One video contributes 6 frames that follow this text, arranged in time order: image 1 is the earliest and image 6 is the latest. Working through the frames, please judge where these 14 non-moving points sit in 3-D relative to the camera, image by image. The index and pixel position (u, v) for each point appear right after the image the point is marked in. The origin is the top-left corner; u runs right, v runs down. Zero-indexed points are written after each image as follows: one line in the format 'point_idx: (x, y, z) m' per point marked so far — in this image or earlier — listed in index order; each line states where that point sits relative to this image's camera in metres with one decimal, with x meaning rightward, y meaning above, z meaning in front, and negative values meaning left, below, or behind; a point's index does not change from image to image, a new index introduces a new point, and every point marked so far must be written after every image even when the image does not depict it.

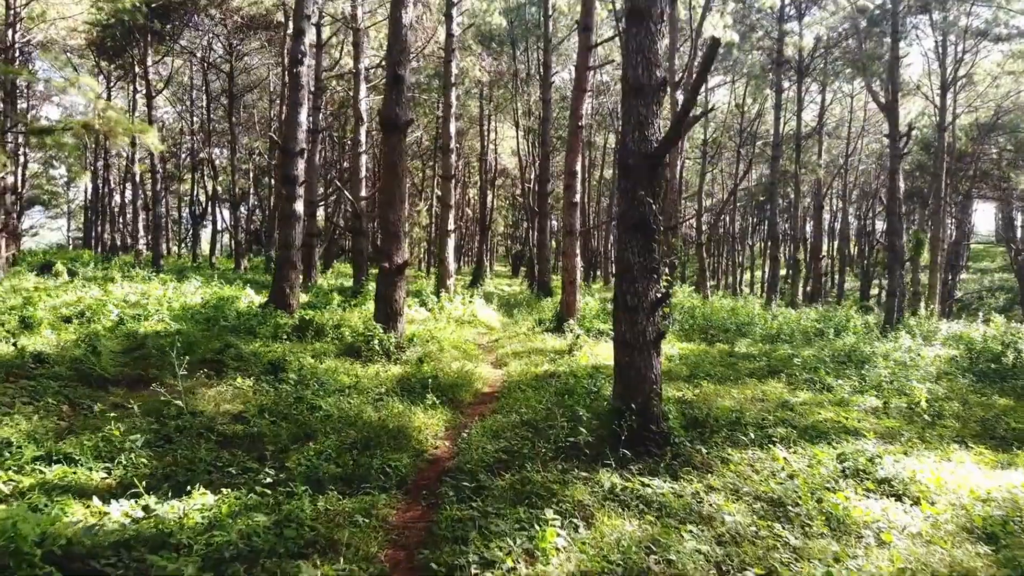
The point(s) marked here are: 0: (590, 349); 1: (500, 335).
0: (+1.0, -0.8, +10.8) m
1: (-0.2, -0.7, +13.2) m
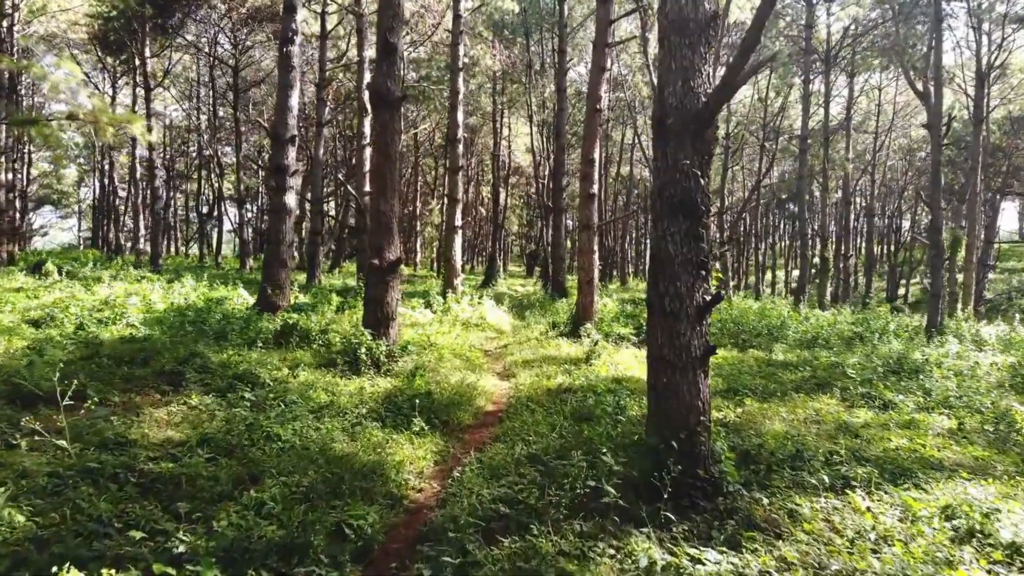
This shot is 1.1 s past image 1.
0: (+1.1, -0.8, +9.5) m
1: (0.0, -0.7, +12.0) m
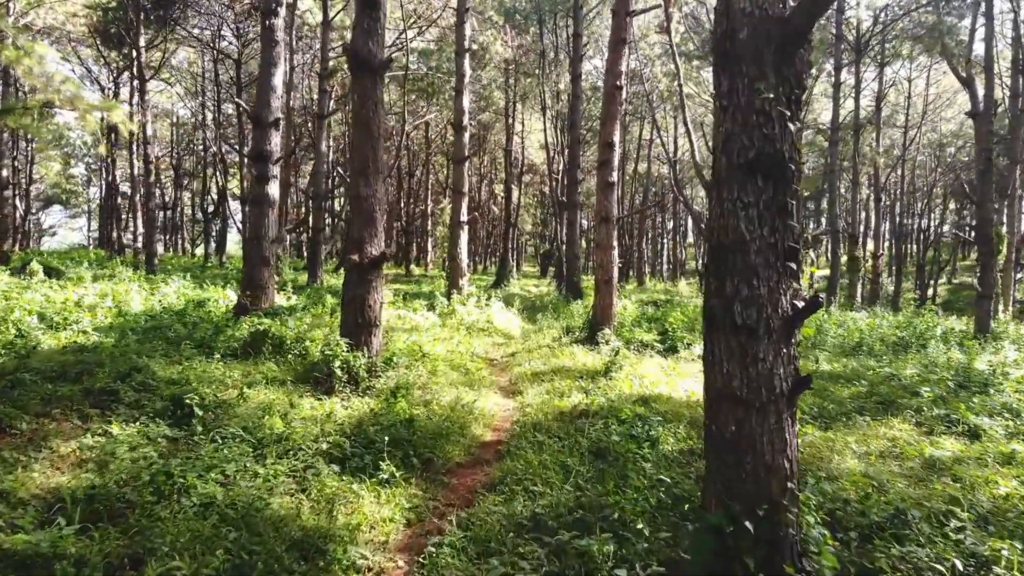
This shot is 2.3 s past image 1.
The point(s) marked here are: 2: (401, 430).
0: (+1.2, -0.8, +8.2) m
1: (+0.1, -0.7, +10.7) m
2: (-0.7, -0.8, +5.0) m
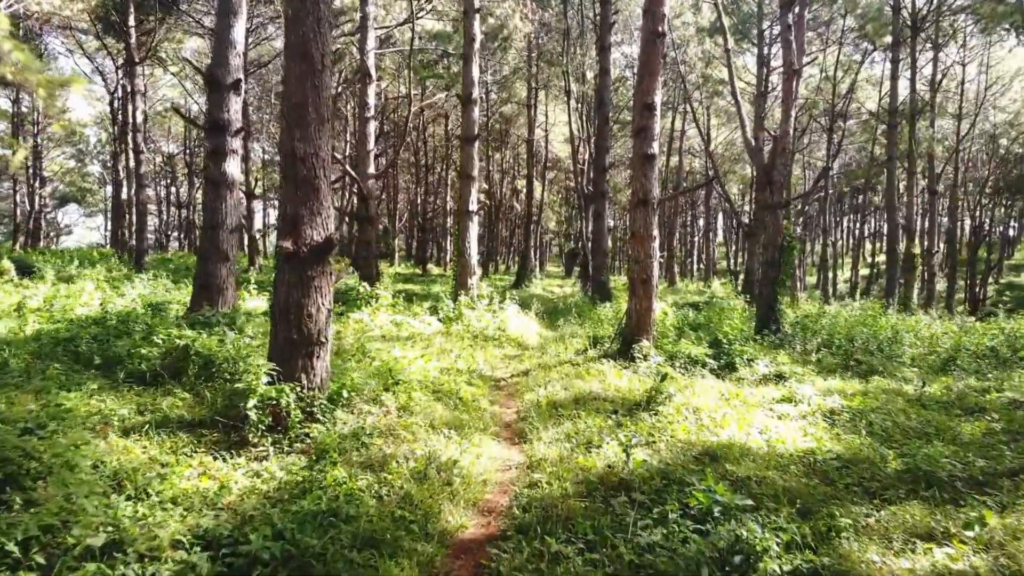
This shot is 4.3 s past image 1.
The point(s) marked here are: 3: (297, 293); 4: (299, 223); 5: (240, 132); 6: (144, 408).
0: (+1.3, -0.8, +6.1) m
1: (+0.2, -0.7, +8.6) m
2: (-0.7, -0.9, +2.9) m
3: (-1.2, 0.0, +4.6) m
4: (-1.2, +0.4, +4.6) m
5: (-2.9, +1.6, +8.8) m
6: (-2.1, -0.7, +4.8) m
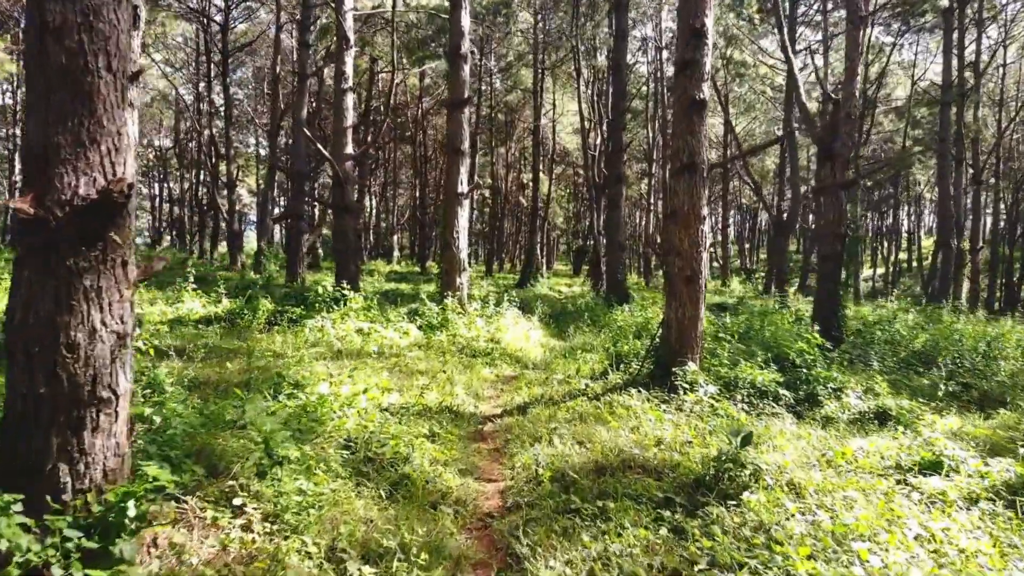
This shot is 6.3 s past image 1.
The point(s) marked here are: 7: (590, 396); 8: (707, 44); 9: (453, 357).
0: (+1.2, -0.8, +3.8) m
1: (+0.2, -0.8, +6.3) m
2: (-0.8, -0.9, +0.6) m
3: (-1.3, 0.0, +2.3) m
4: (-1.3, +0.3, +2.3) m
5: (-2.9, +1.6, +6.6) m
6: (-2.2, -0.7, +2.6) m
7: (+0.5, -0.7, +5.6) m
8: (+1.3, +1.6, +5.9) m
9: (-0.5, -0.6, +7.5) m
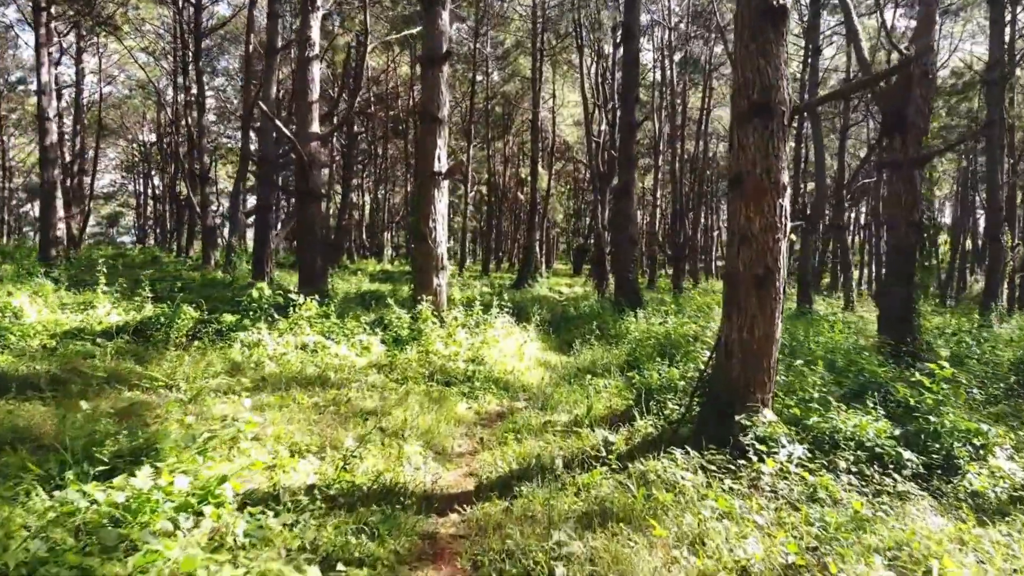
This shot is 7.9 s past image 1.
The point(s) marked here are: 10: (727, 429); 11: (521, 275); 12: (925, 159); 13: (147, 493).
0: (+1.1, -0.8, +1.8) m
1: (+0.1, -0.8, +4.4) m
2: (-0.9, -0.9, -1.3) m
3: (-1.4, 0.0, +0.4) m
4: (-1.3, +0.3, +0.4) m
5: (-3.0, +1.6, +4.6) m
6: (-2.3, -0.7, +0.6) m
7: (+0.4, -0.8, +3.7) m
8: (+1.2, +1.6, +3.9) m
9: (-0.6, -0.7, +5.6) m
10: (+1.0, -0.6, +3.8) m
11: (+0.2, +0.3, +16.8) m
12: (+3.7, +1.2, +7.5) m
13: (-1.1, -0.6, +2.6) m
